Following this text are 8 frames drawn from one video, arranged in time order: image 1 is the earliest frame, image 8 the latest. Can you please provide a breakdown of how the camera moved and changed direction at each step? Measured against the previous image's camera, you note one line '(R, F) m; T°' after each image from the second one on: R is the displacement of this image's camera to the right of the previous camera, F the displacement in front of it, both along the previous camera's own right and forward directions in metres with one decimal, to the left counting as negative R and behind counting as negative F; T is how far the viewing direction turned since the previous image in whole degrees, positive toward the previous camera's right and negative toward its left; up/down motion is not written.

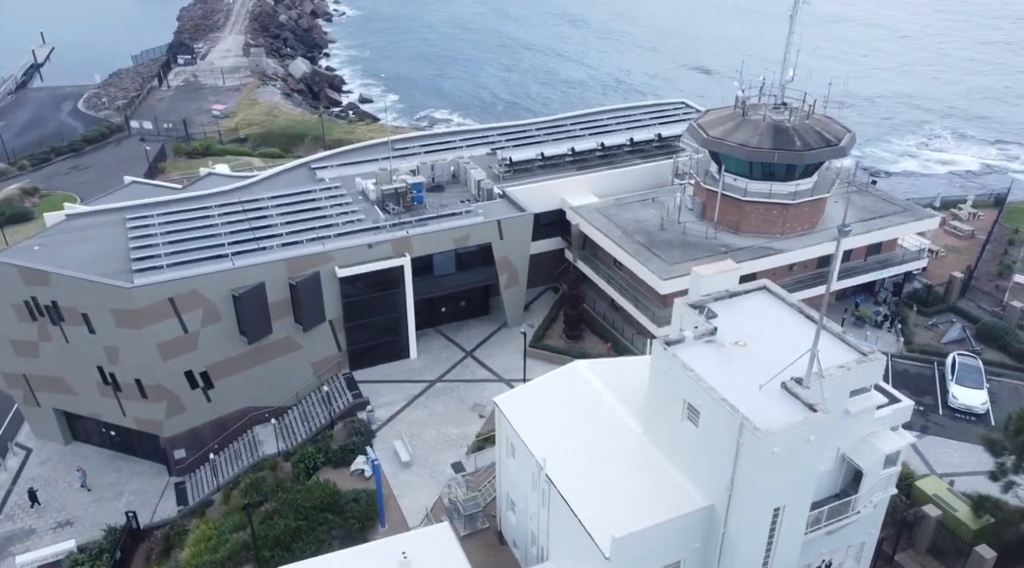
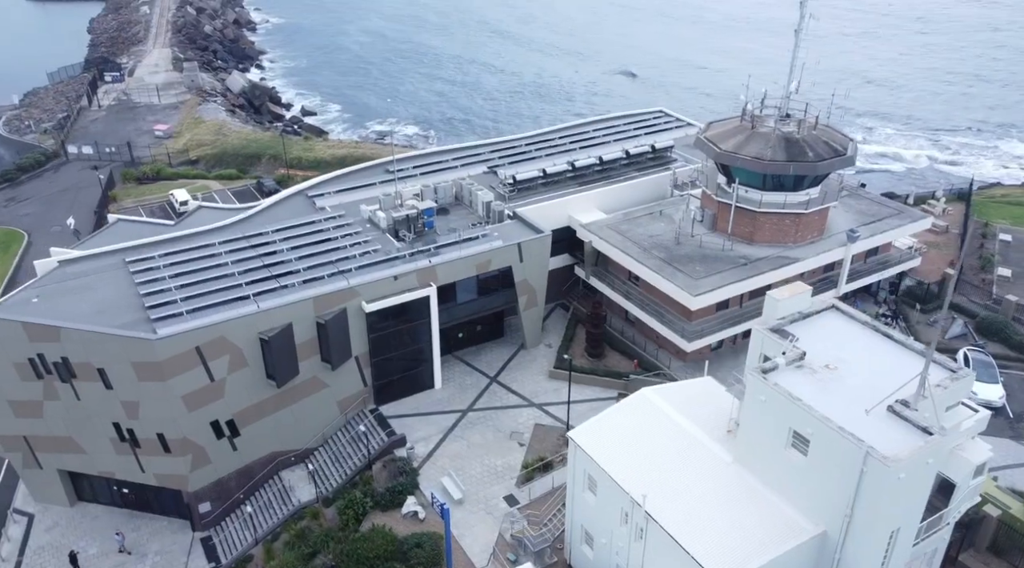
(-5.6, +0.8) m; +6°
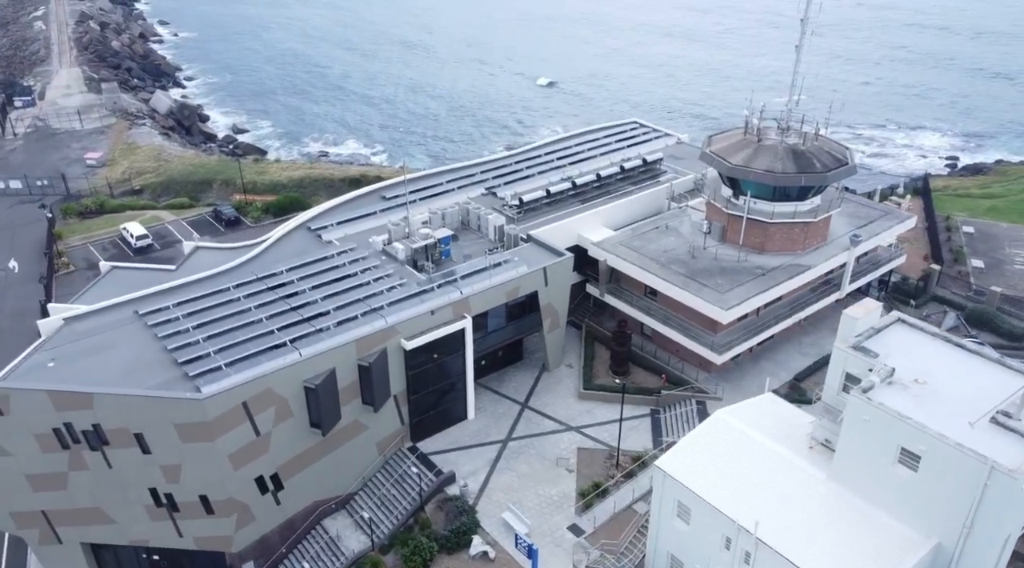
(-6.5, +0.7) m; +6°
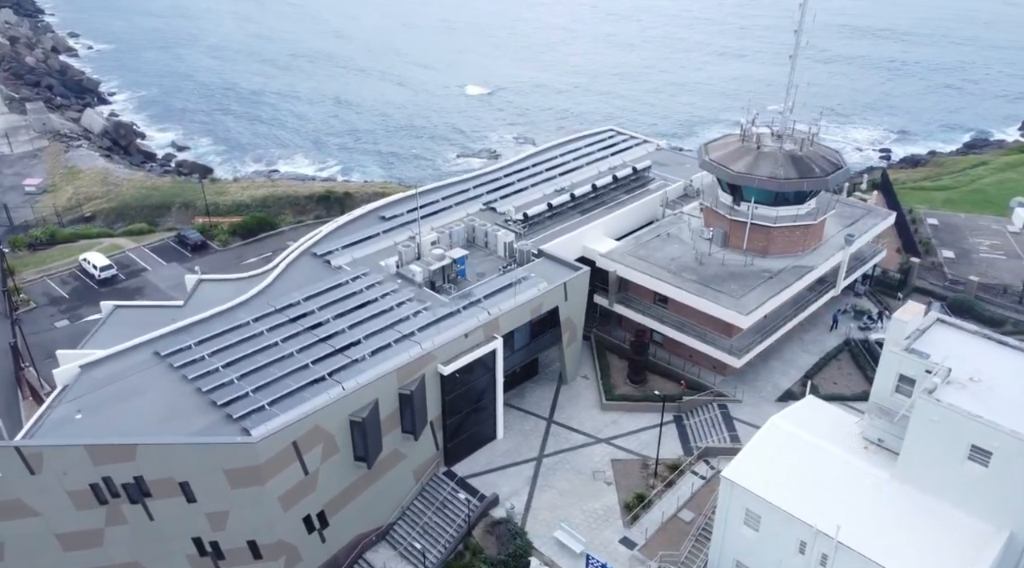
(-5.5, +0.3) m; +6°
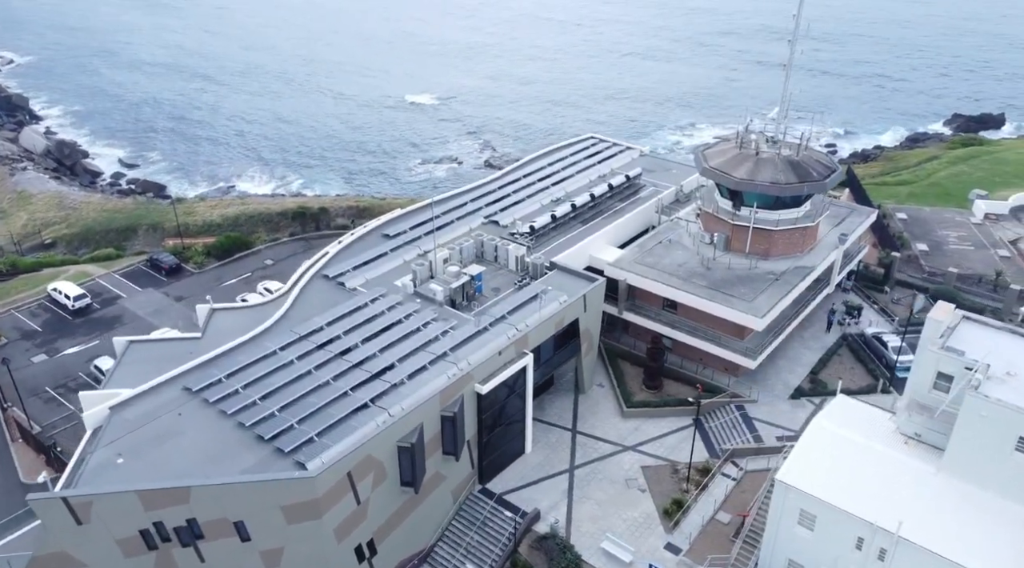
(-4.9, 0.0) m; +5°
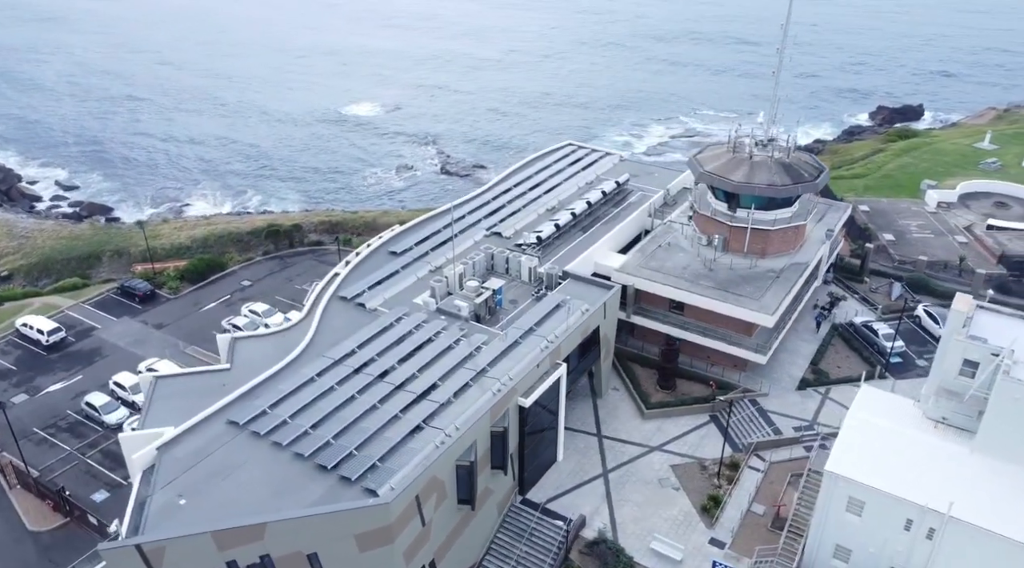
(-5.7, -0.4) m; +6°
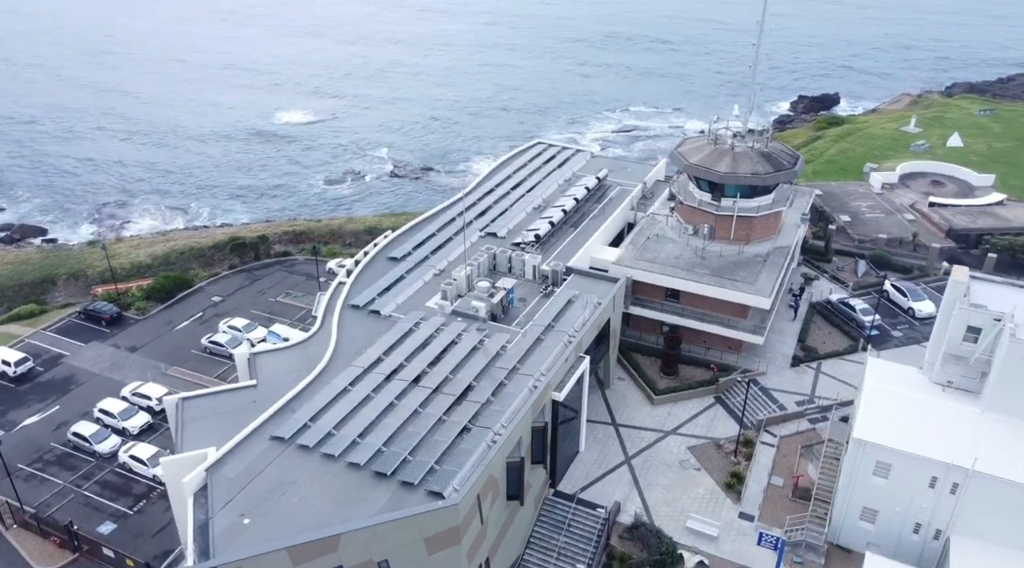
(-5.7, -0.4) m; +6°
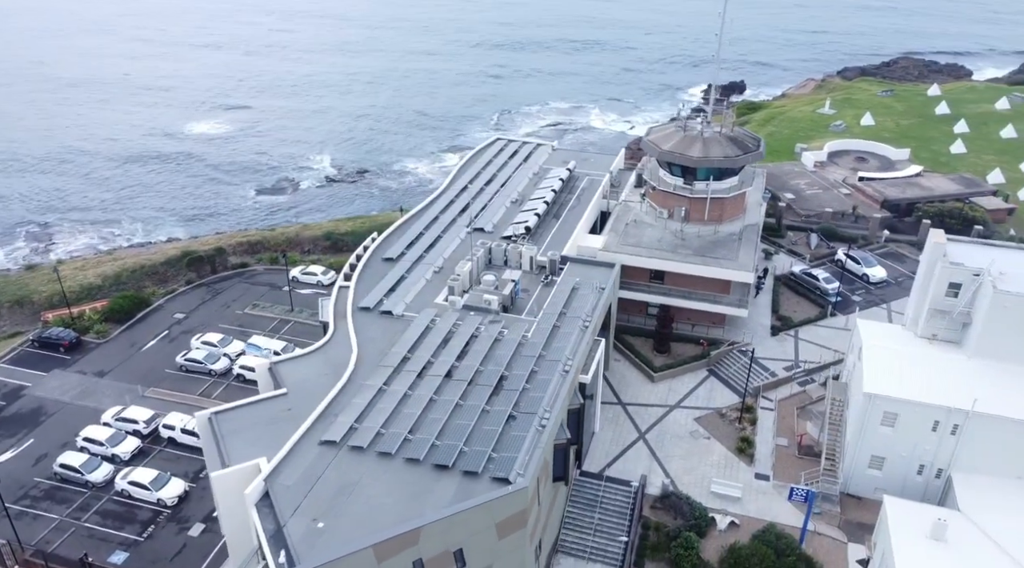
(-6.4, -0.7) m; +7°
